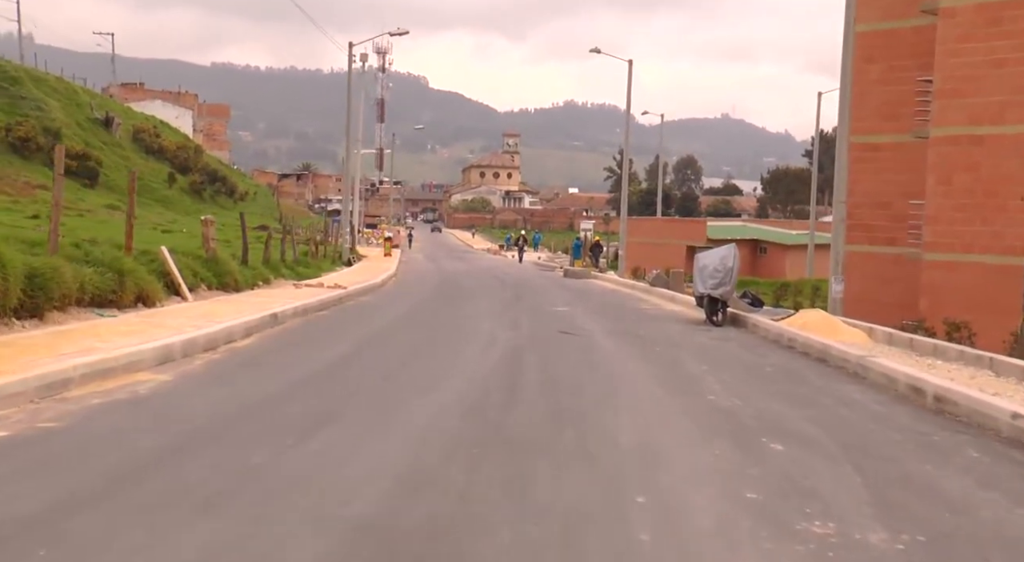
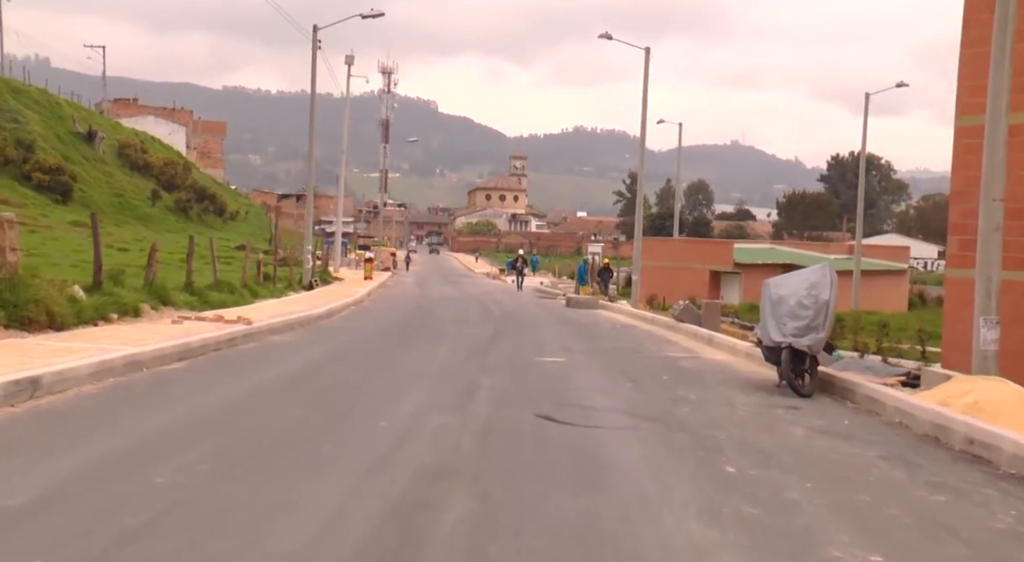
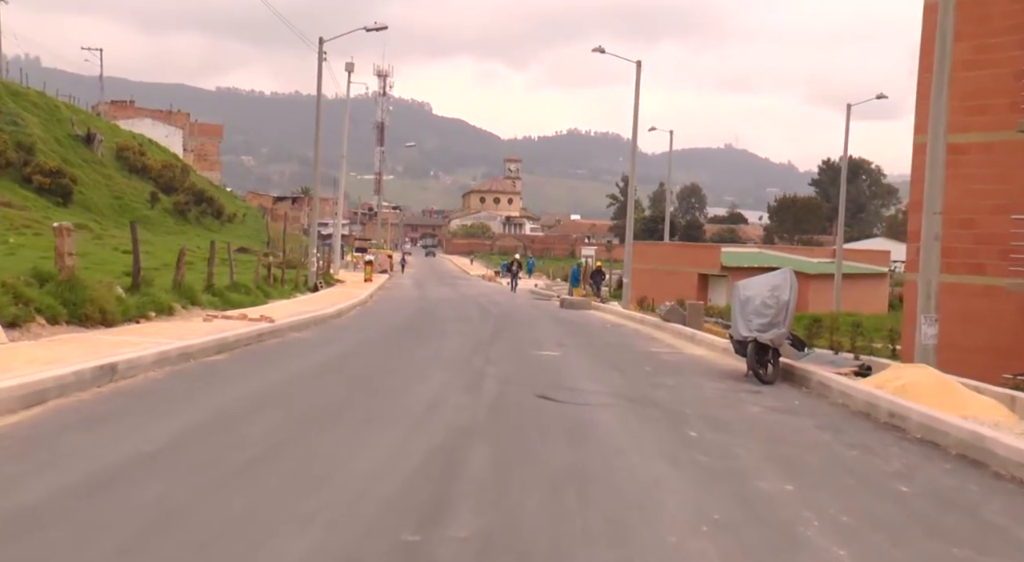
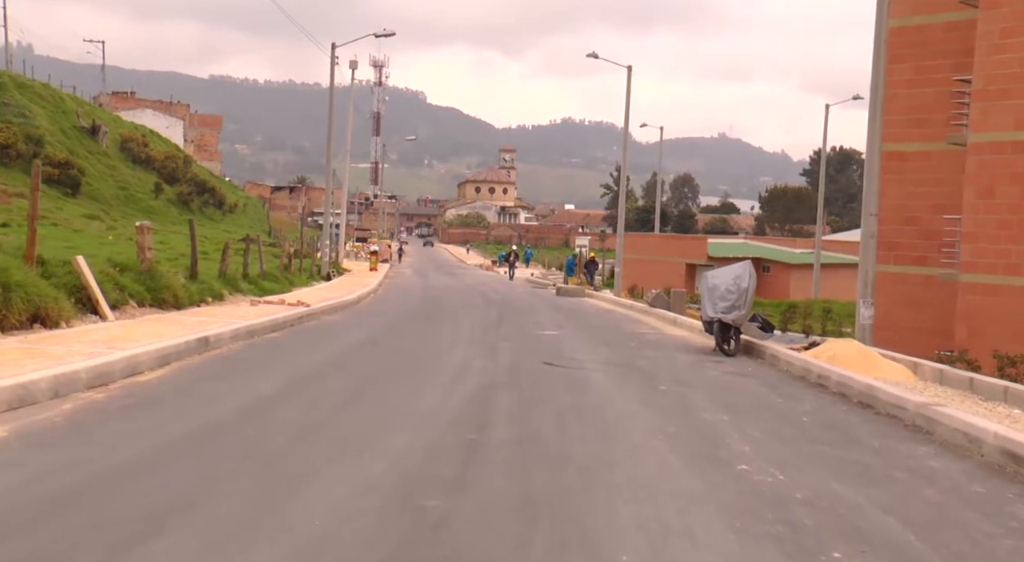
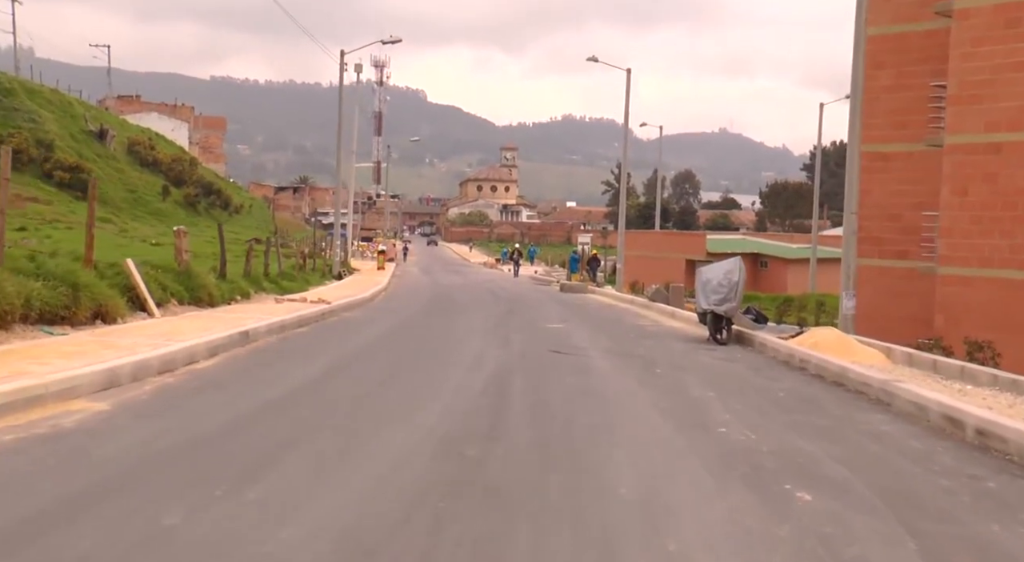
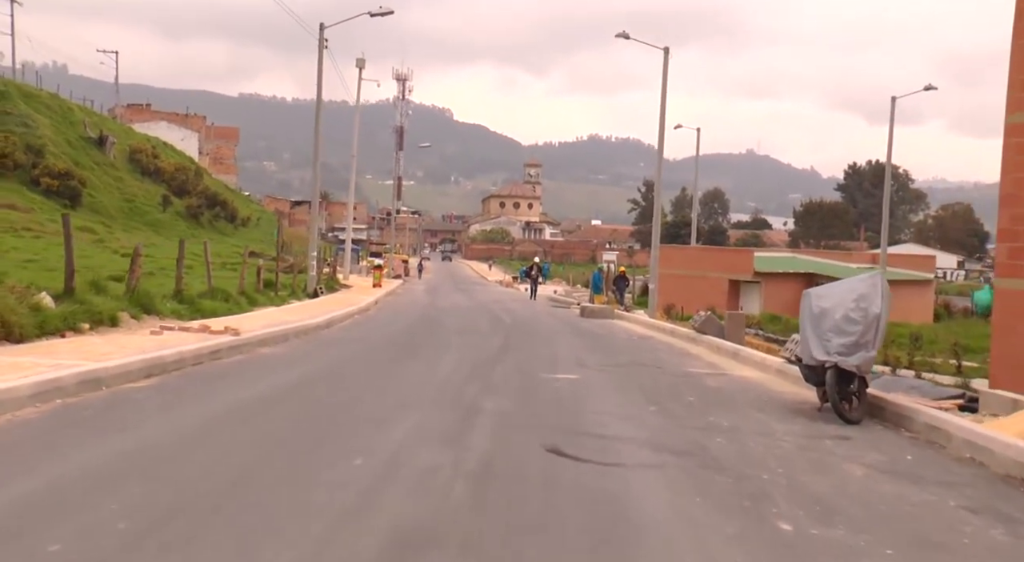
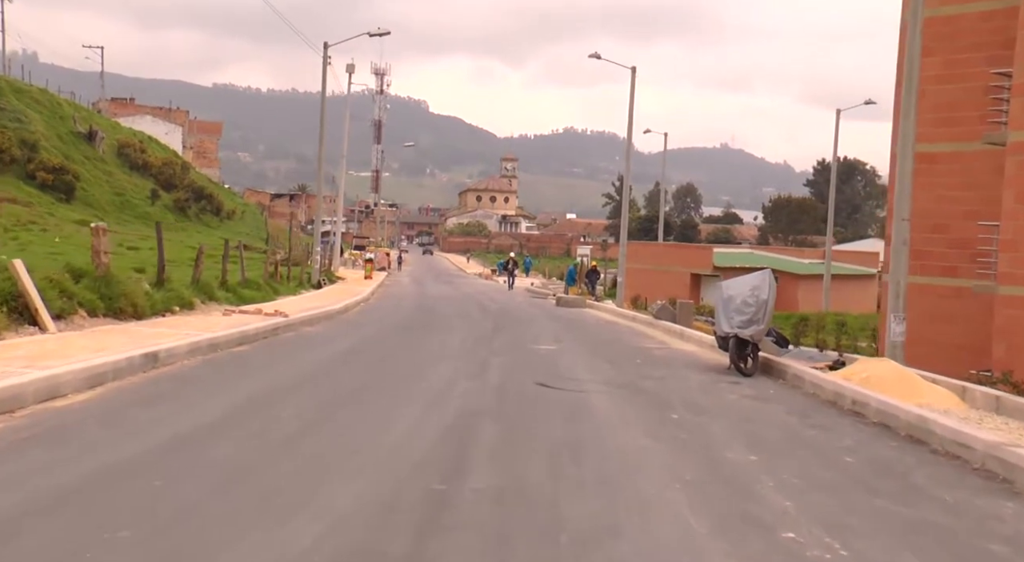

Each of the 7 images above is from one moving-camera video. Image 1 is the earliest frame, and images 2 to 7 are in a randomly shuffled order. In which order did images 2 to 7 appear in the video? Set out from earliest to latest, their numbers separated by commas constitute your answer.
5, 4, 7, 3, 2, 6
